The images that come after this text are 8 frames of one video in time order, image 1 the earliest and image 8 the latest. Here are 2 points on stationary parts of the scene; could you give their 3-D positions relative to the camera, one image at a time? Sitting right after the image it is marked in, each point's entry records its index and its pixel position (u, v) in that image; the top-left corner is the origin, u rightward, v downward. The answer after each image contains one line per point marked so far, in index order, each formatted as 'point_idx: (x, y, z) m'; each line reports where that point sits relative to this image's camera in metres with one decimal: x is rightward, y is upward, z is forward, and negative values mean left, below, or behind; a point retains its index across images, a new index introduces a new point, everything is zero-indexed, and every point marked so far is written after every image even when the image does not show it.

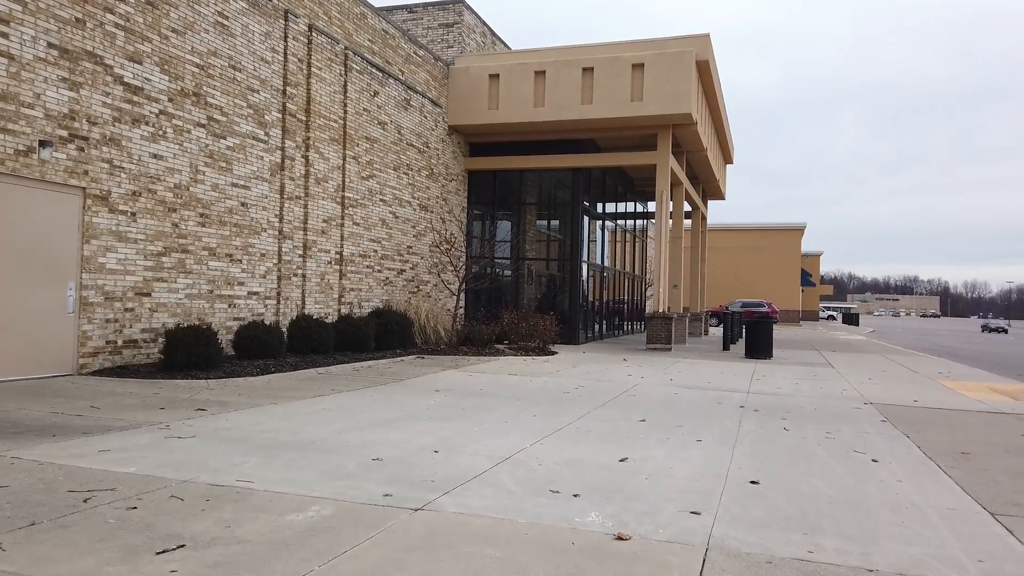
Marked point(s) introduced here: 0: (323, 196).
0: (-4.0, +1.9, +15.5) m
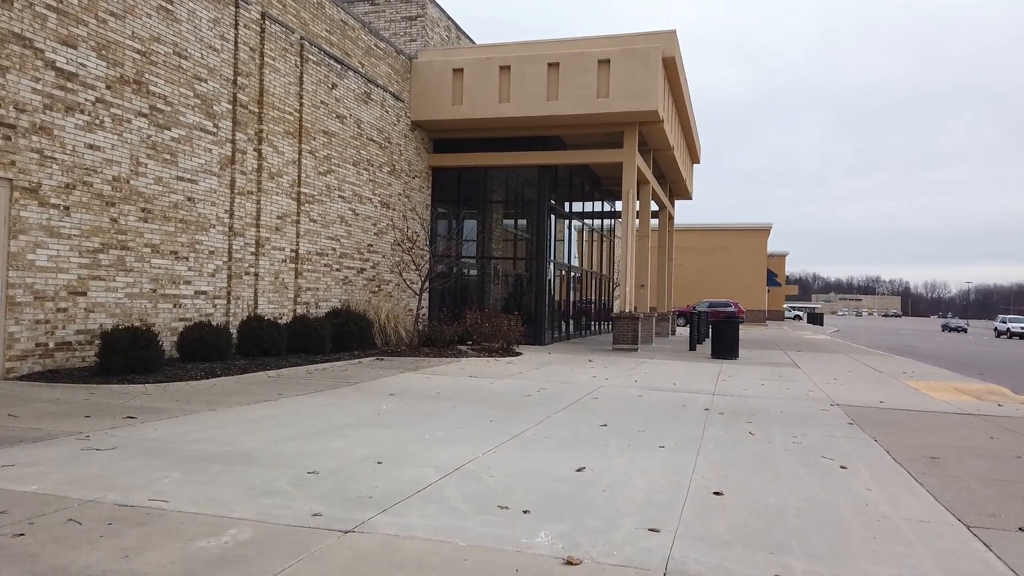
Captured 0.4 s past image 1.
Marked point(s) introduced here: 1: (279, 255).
0: (-4.8, +2.0, +14.9) m
1: (-4.8, +0.7, +15.0) m
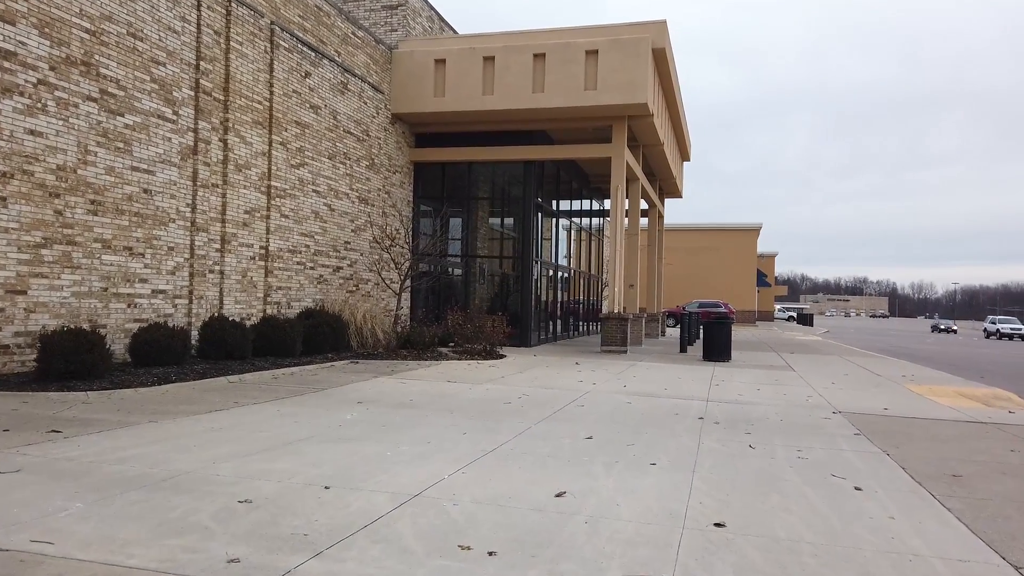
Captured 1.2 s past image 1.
0: (-5.1, +2.0, +14.0) m
1: (-5.1, +0.7, +14.1) m
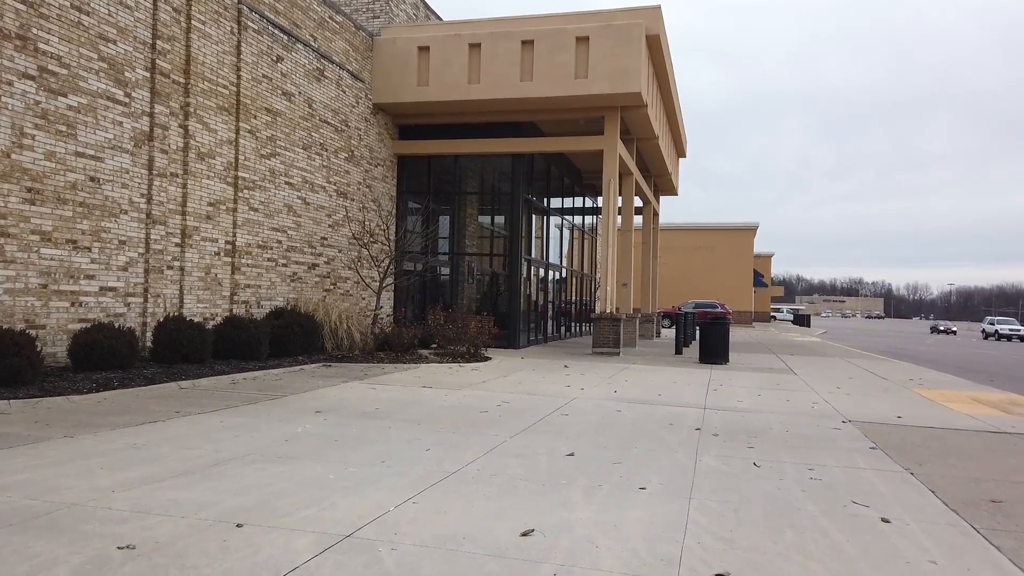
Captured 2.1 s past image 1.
0: (-5.4, +2.0, +13.0) m
1: (-5.4, +0.7, +13.2) m
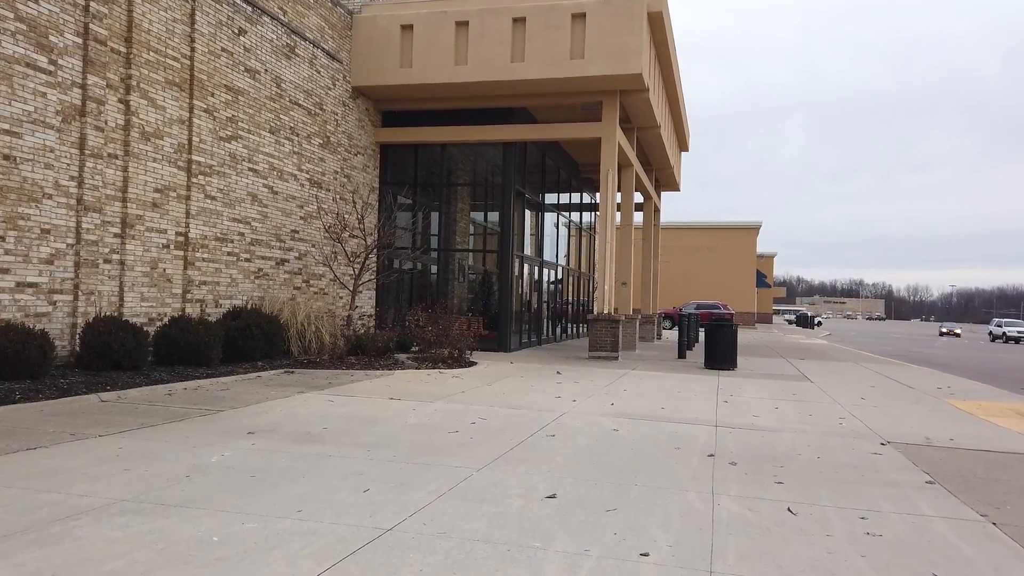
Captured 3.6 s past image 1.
0: (-5.6, +2.1, +11.6) m
1: (-5.6, +0.8, +11.7) m
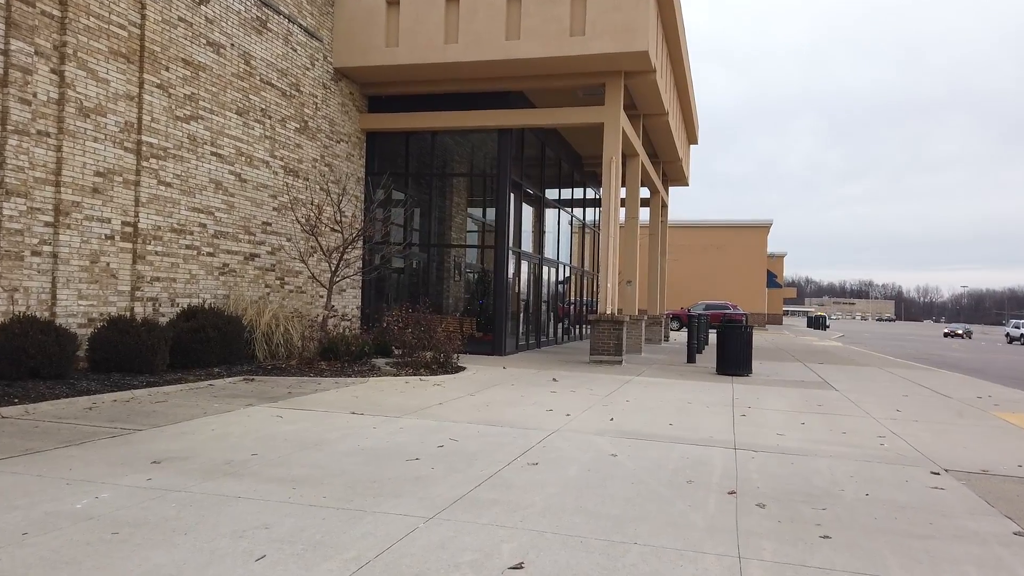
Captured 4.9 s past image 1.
0: (-5.8, +2.1, +10.2) m
1: (-5.8, +0.8, +10.4) m
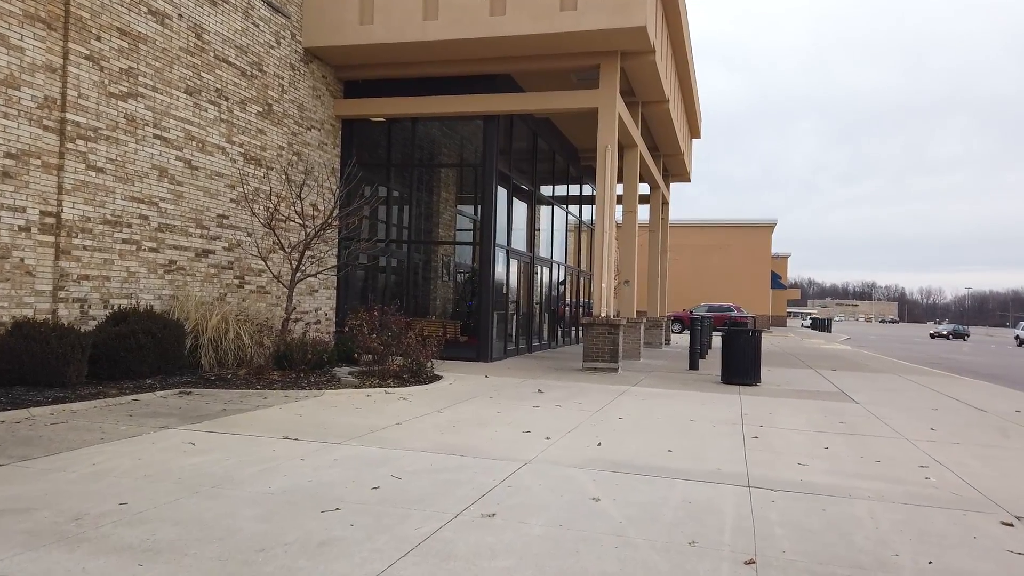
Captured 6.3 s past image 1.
0: (-6.1, +2.1, +8.9) m
1: (-6.1, +0.9, +9.0) m
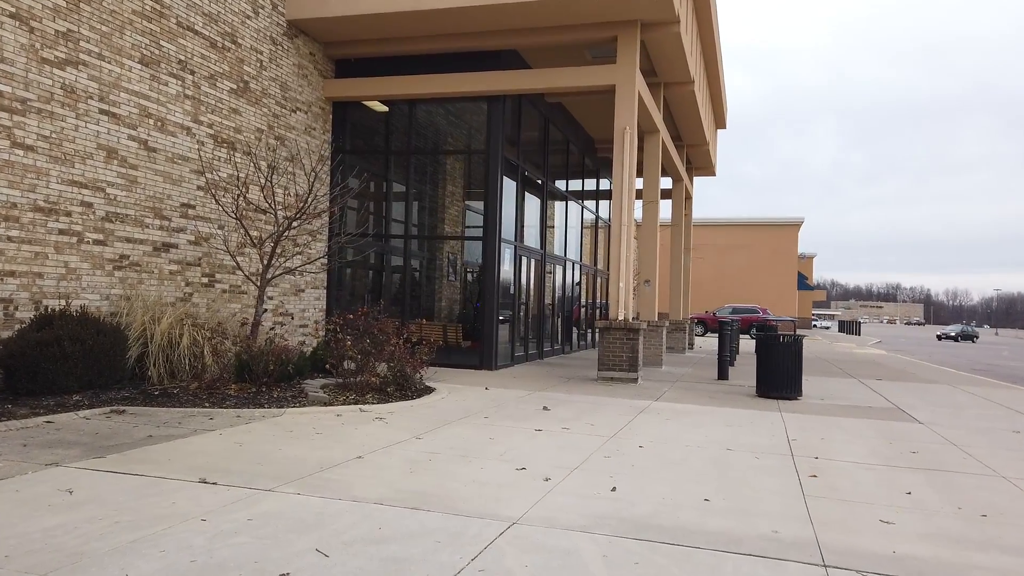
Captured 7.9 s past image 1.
0: (-6.1, +2.1, +7.4) m
1: (-6.2, +0.9, +7.5) m
